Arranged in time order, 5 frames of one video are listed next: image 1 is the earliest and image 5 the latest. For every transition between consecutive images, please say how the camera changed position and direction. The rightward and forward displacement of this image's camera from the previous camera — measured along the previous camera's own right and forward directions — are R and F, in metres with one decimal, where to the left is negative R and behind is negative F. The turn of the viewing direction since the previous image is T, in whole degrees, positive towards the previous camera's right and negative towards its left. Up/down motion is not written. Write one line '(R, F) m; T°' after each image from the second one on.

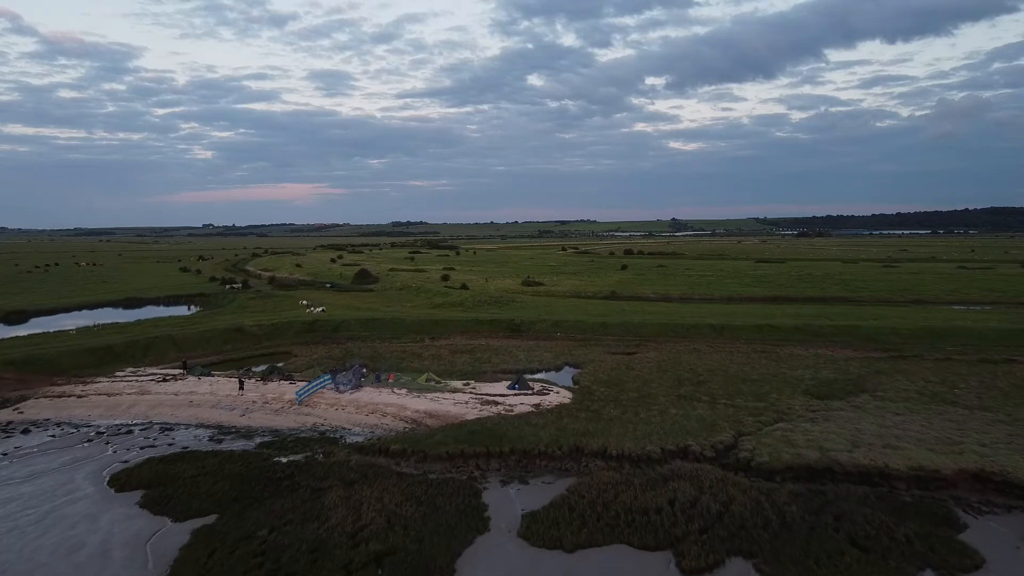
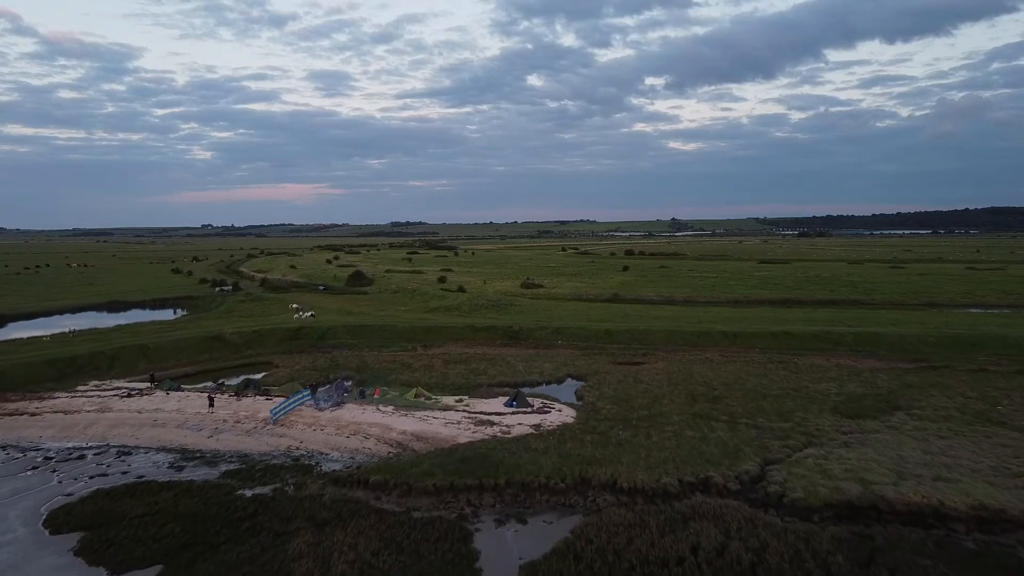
(+0.1, +2.9) m; 0°
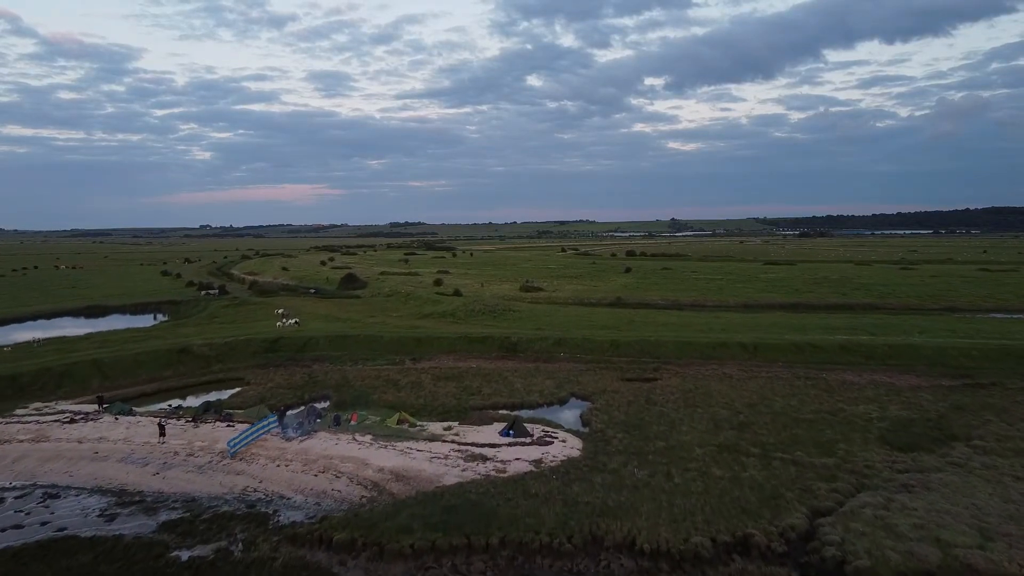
(+0.1, +3.7) m; 0°
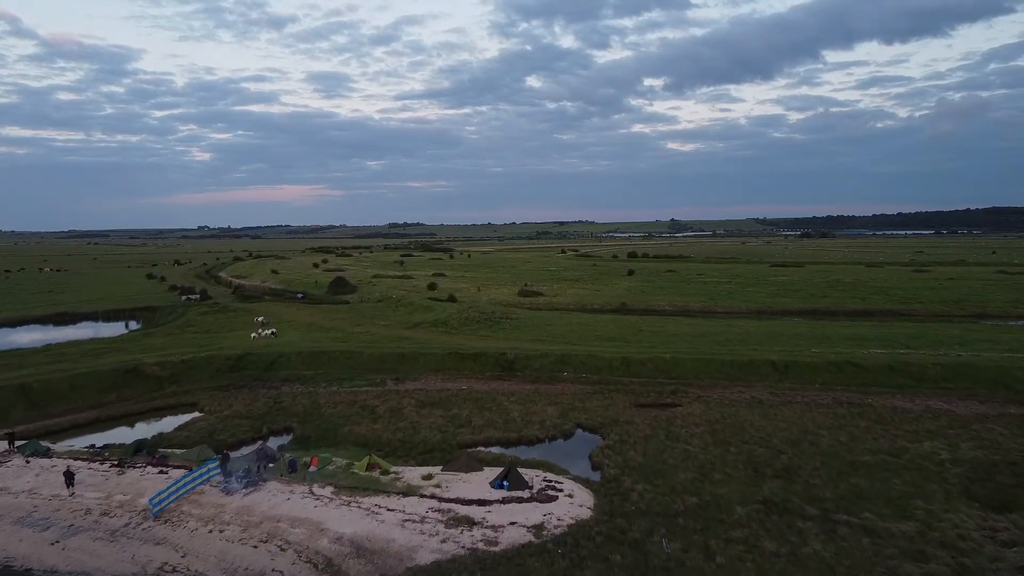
(+0.2, +4.7) m; 0°
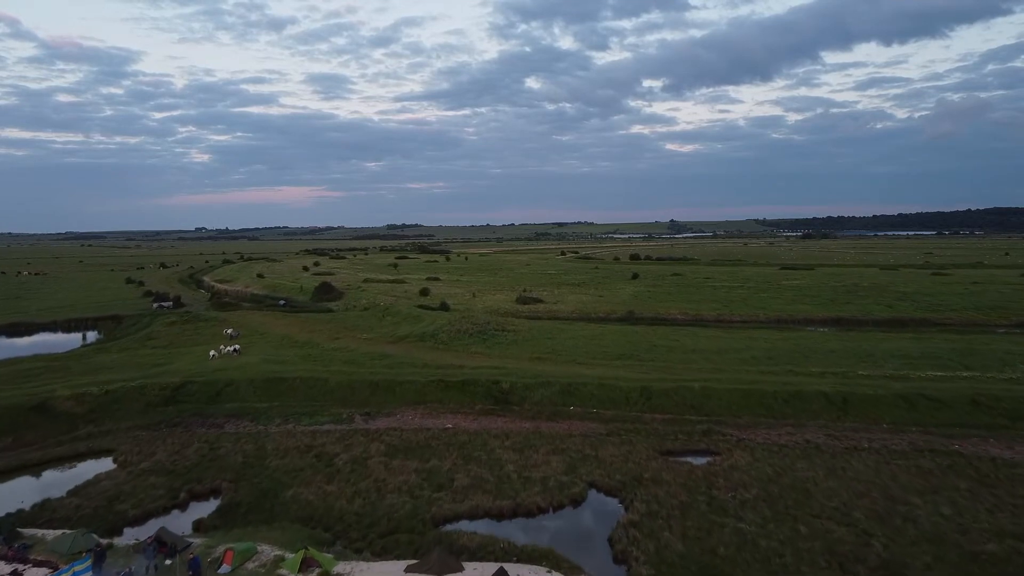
(+0.2, +6.0) m; 0°
